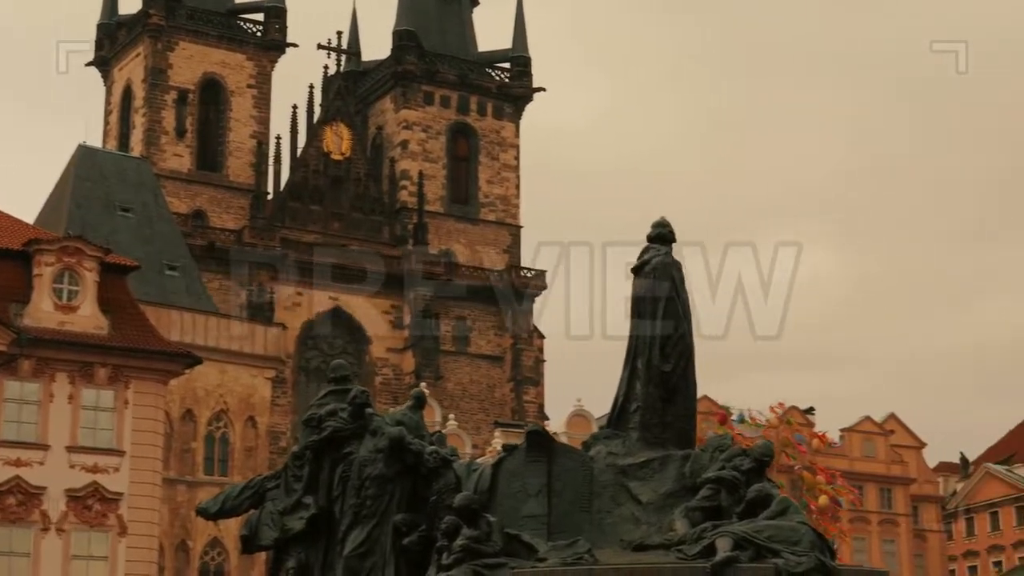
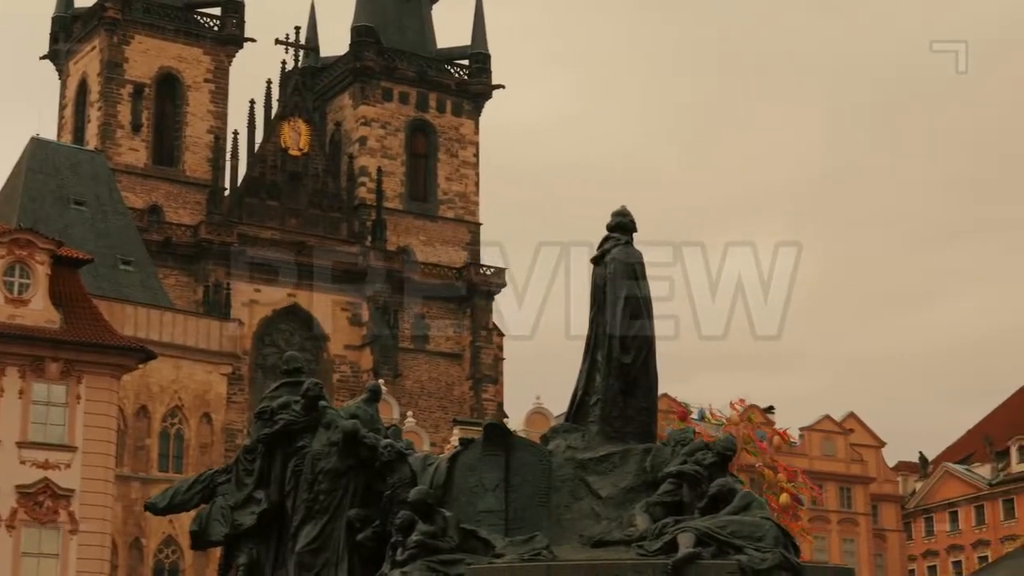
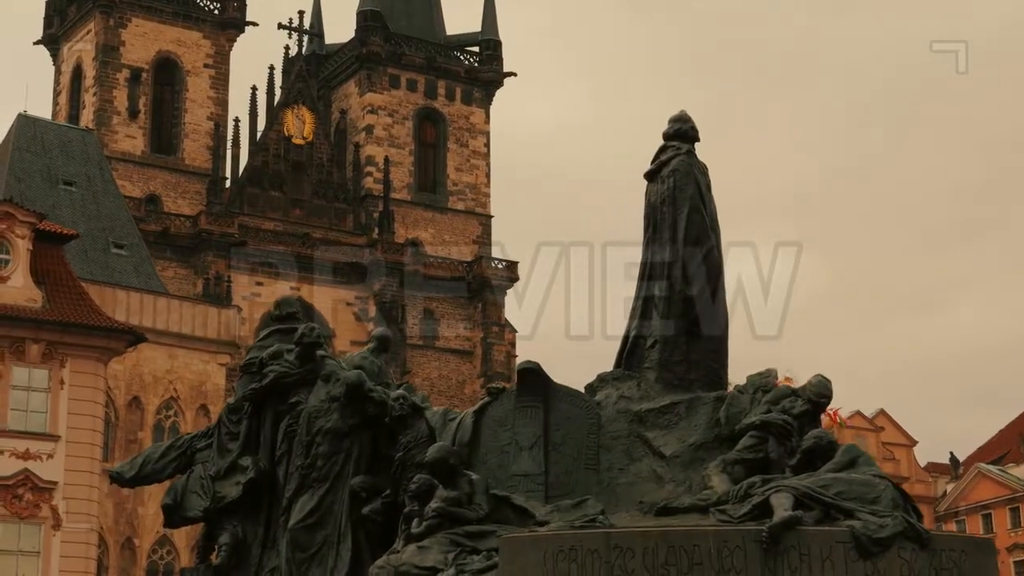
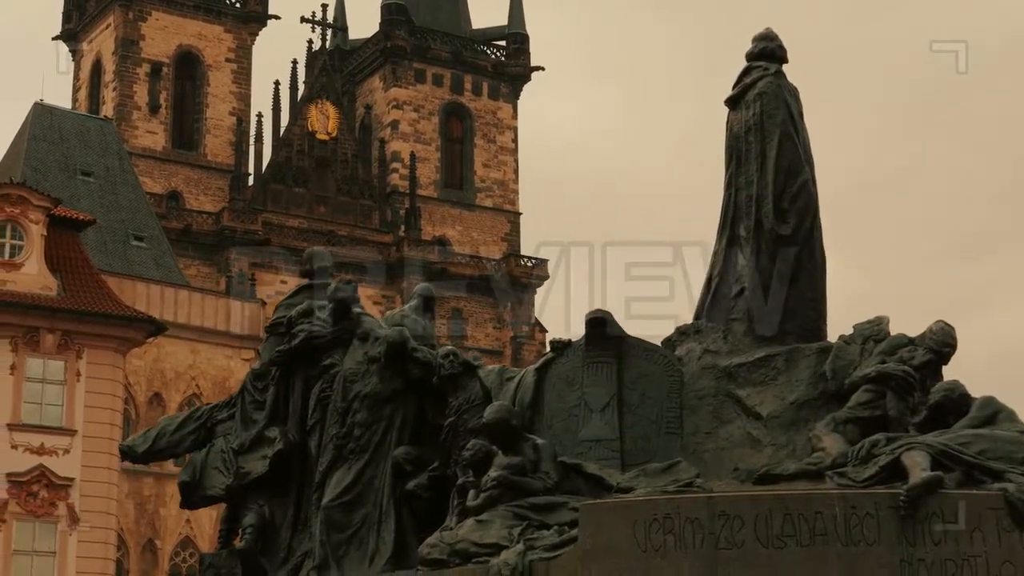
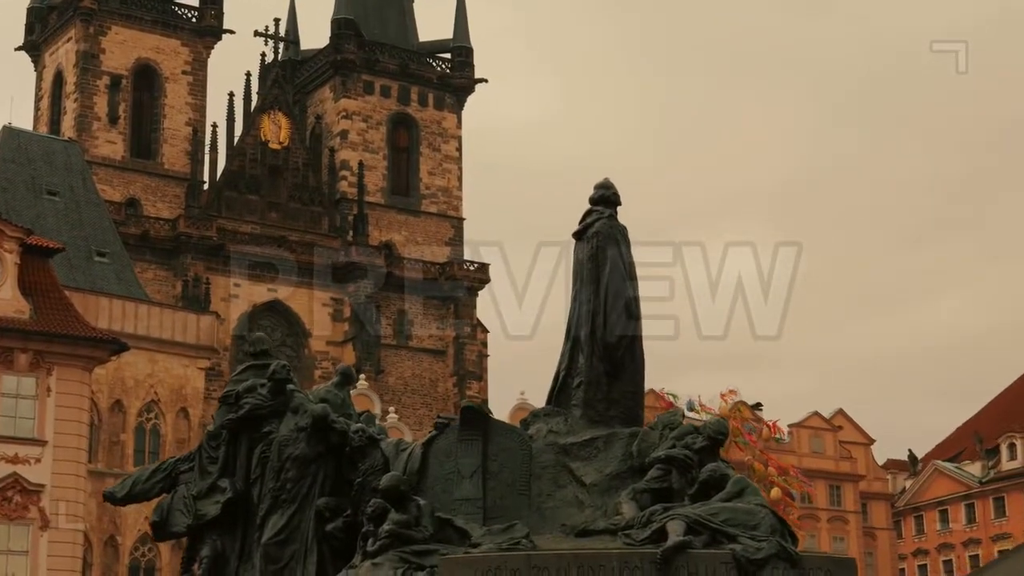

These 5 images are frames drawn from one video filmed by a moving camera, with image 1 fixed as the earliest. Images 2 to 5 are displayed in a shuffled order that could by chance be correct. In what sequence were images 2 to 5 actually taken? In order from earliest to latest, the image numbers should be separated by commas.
2, 5, 3, 4
